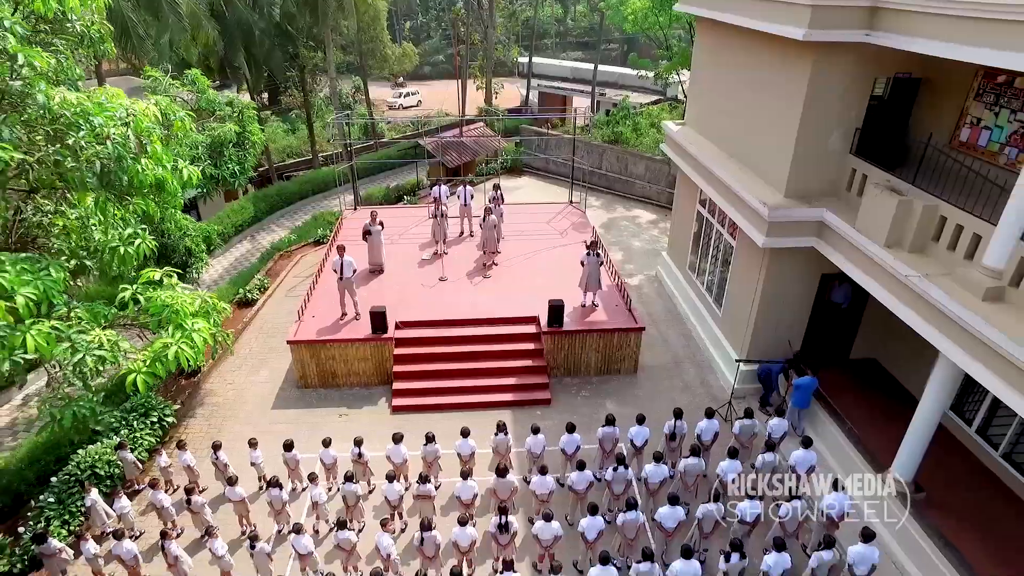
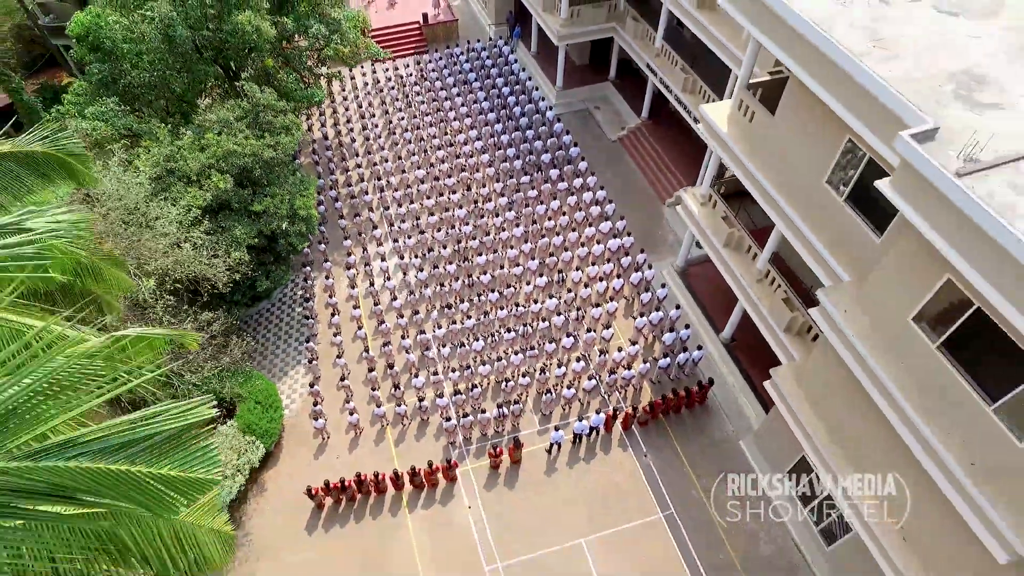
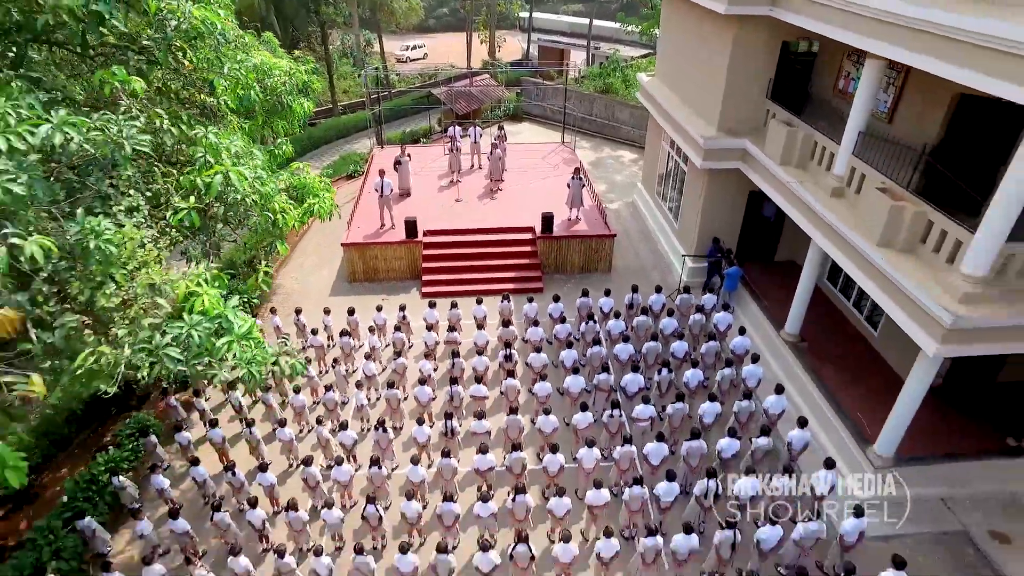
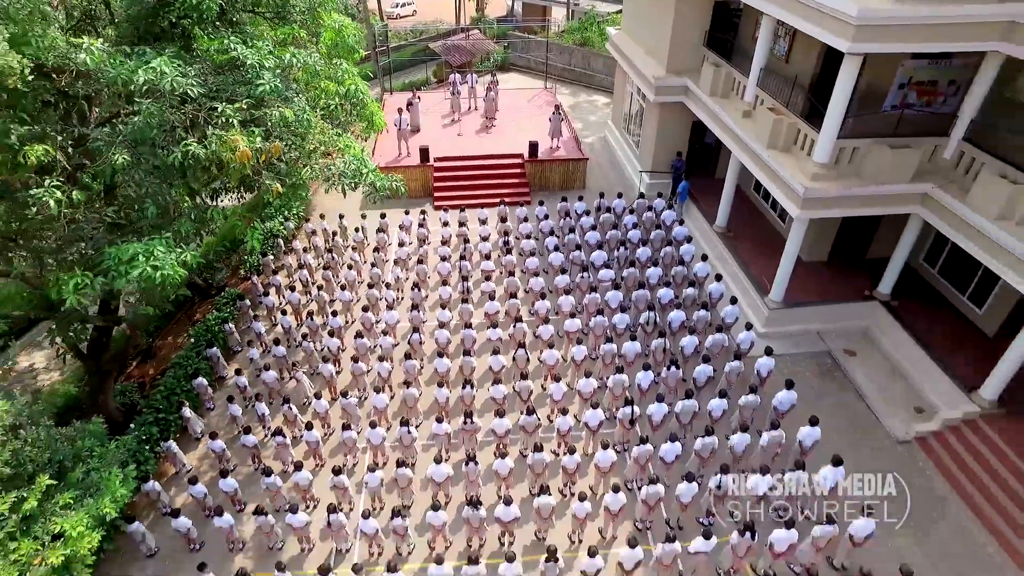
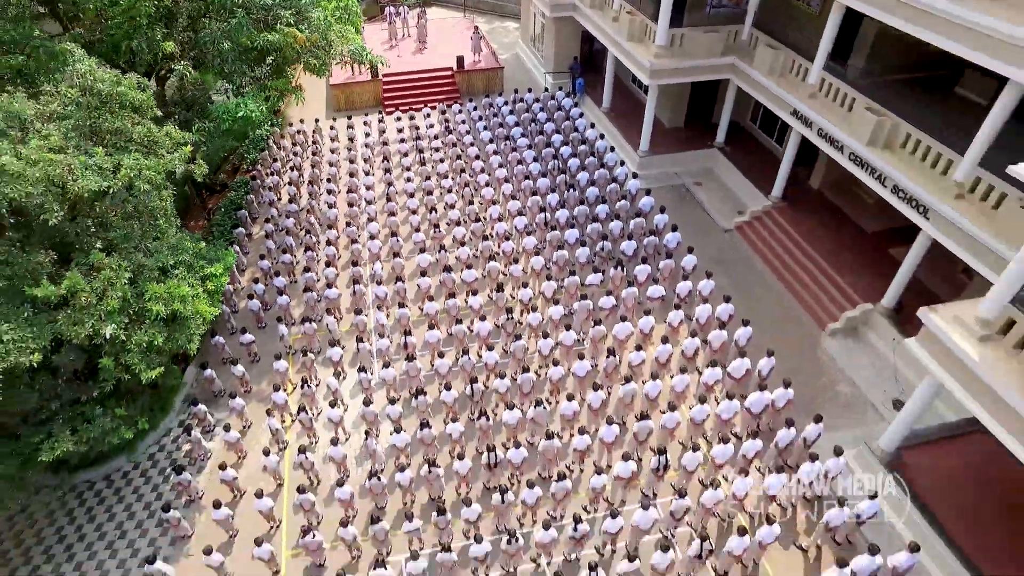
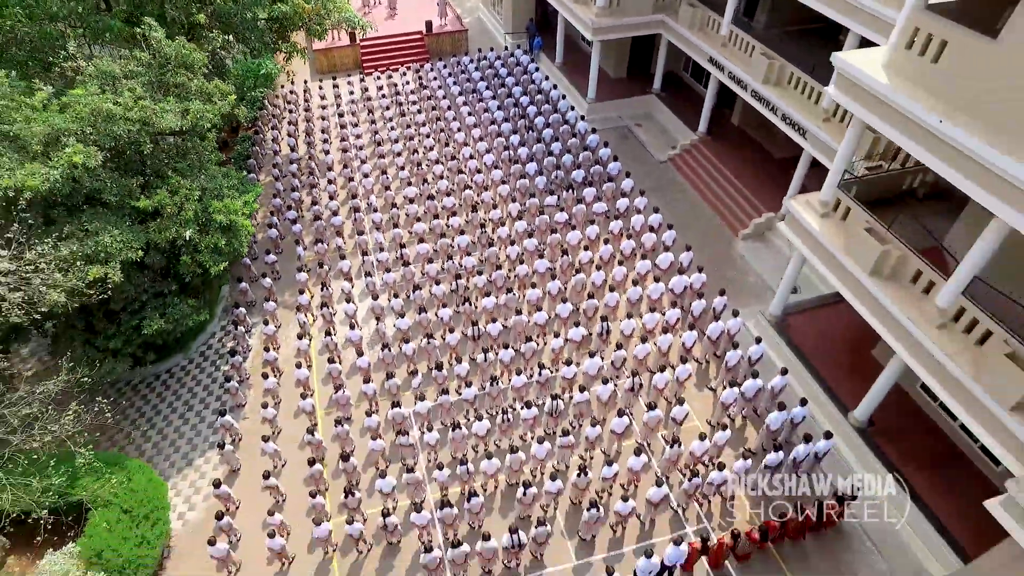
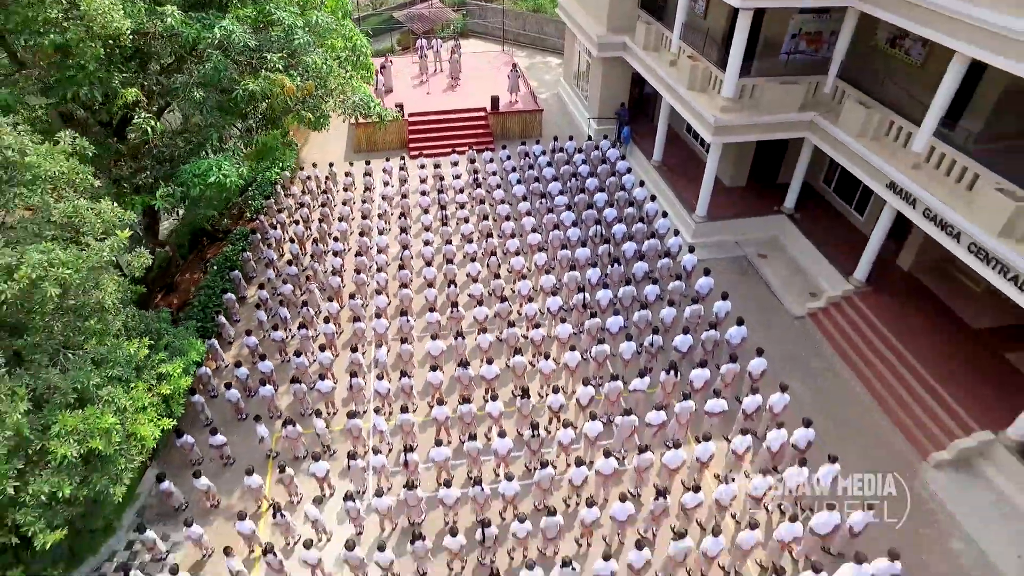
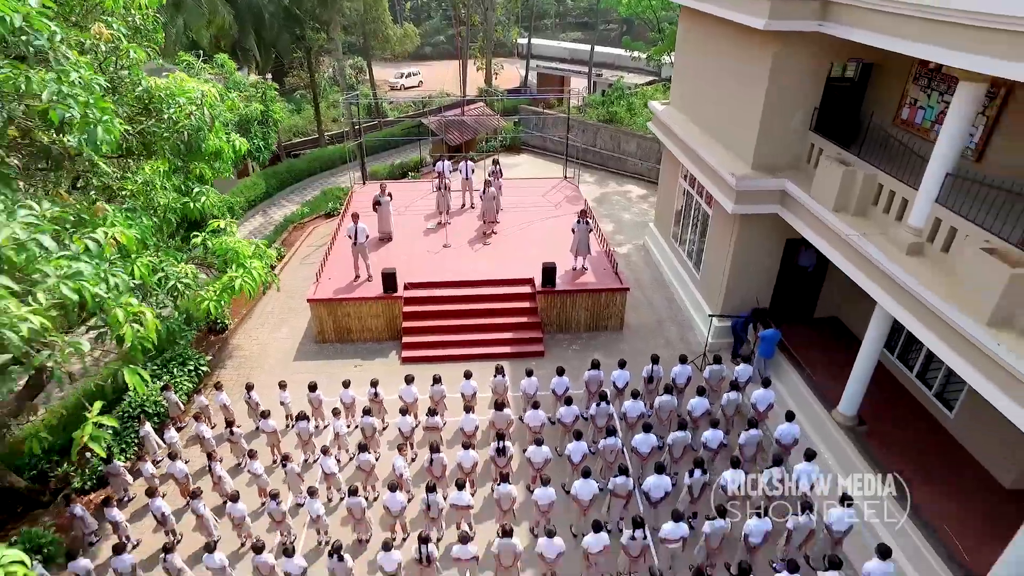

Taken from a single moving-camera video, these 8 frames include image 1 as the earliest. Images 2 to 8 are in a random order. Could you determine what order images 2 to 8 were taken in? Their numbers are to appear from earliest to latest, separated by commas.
8, 3, 4, 7, 5, 6, 2
